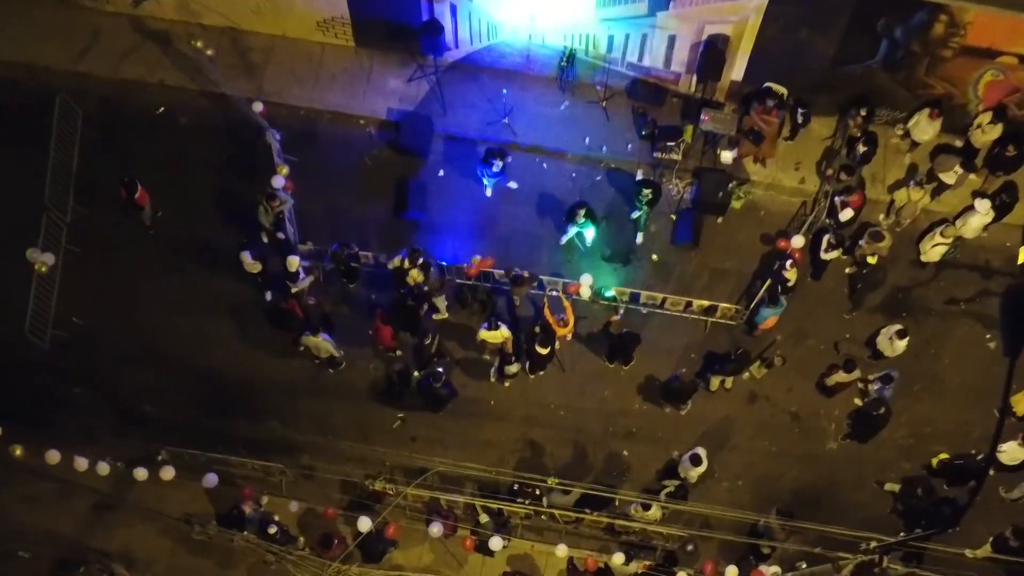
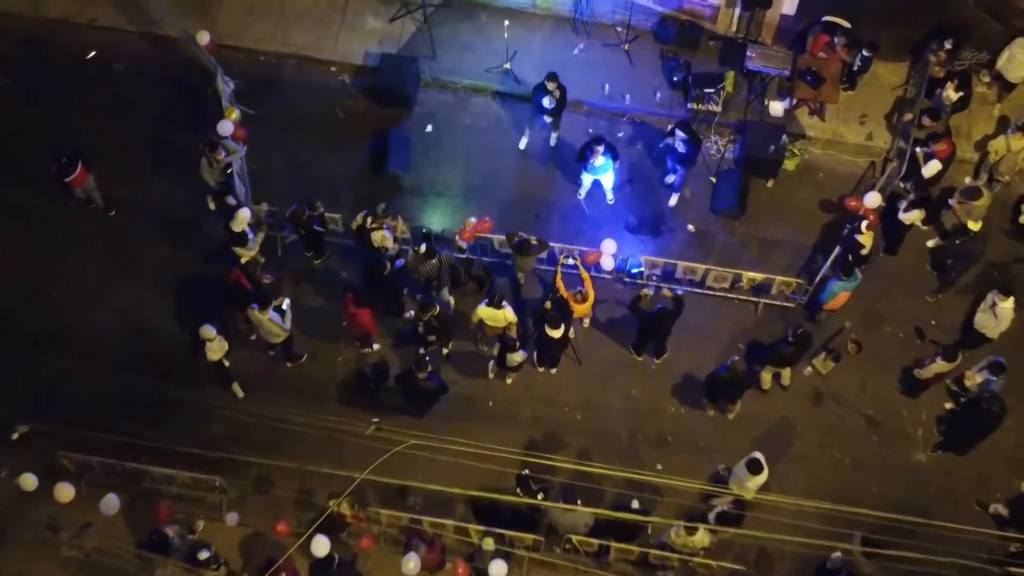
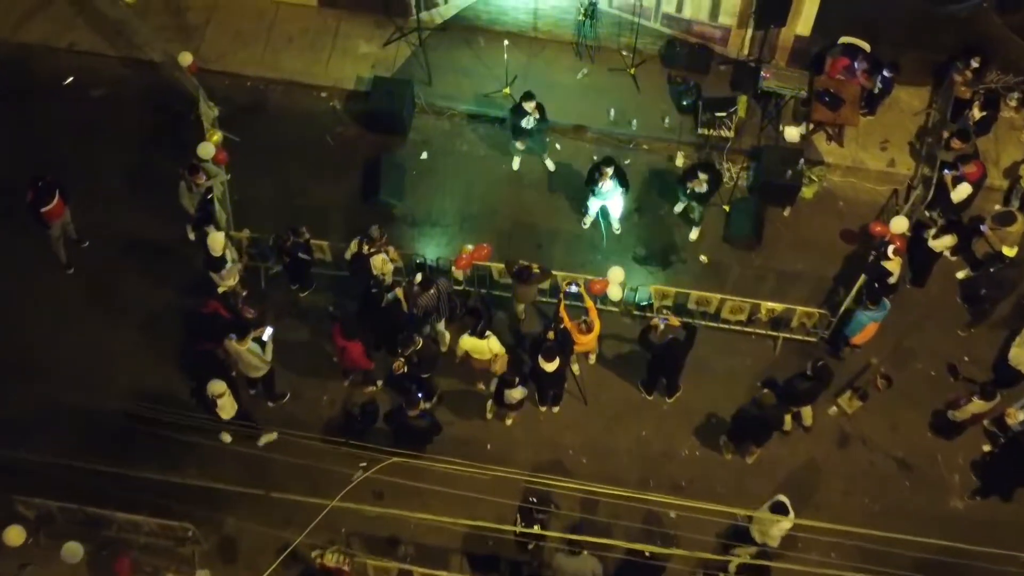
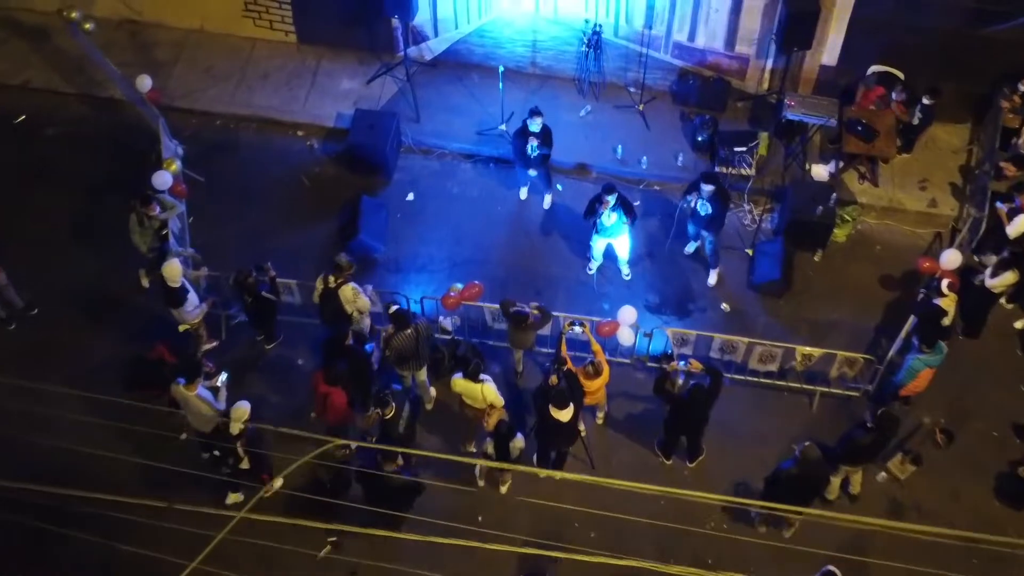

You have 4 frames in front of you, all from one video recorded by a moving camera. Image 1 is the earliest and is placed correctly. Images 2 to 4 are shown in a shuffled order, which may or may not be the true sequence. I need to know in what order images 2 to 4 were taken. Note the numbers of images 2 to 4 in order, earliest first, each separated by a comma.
2, 3, 4
